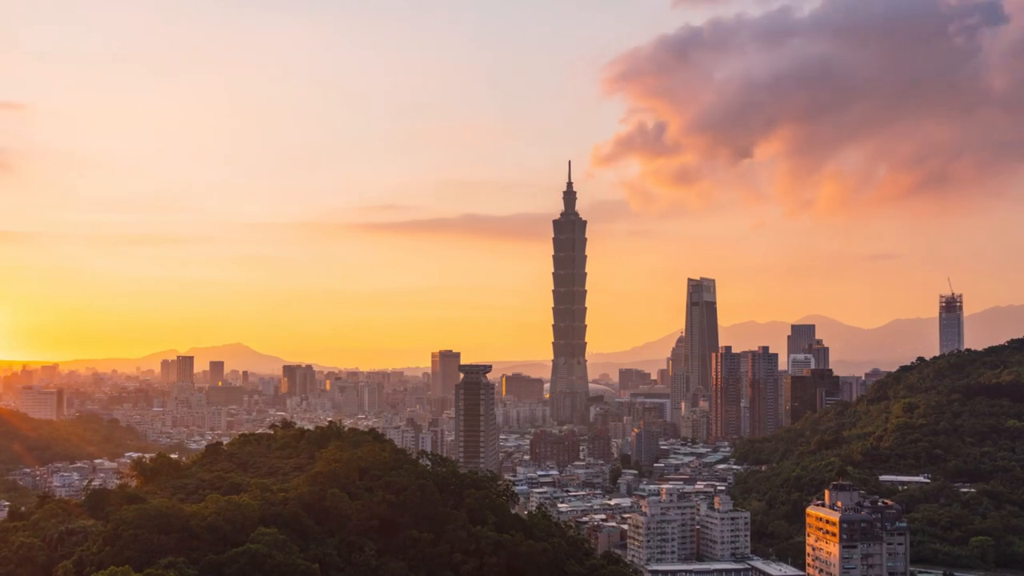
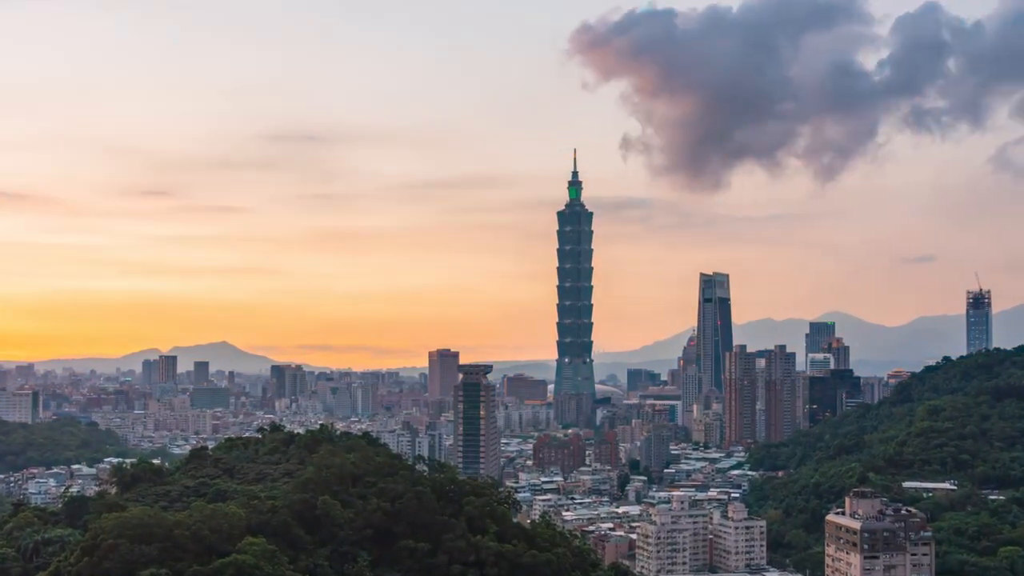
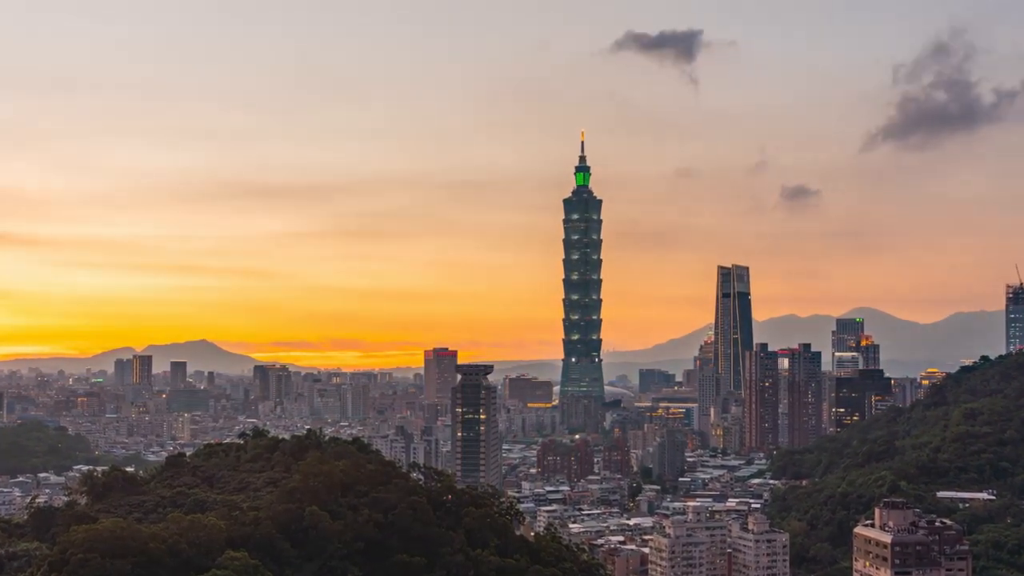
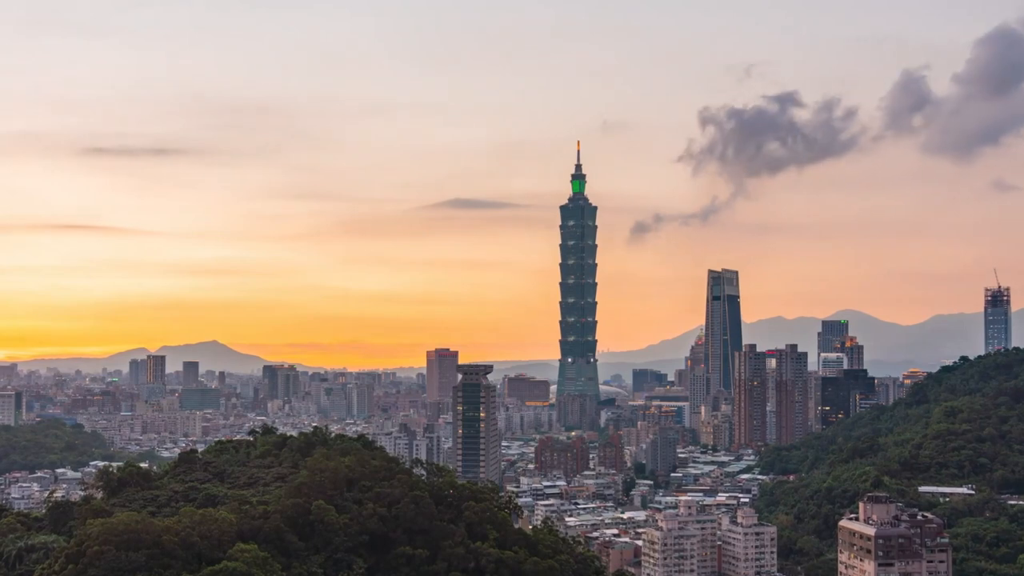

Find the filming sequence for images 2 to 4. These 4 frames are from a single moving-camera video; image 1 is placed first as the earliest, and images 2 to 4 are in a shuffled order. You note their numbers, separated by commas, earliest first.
2, 4, 3
